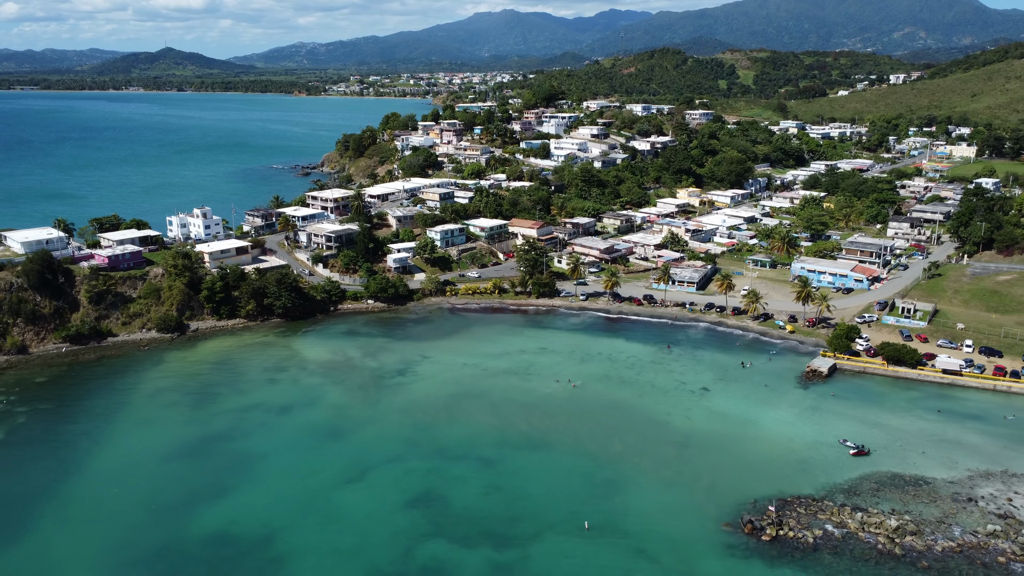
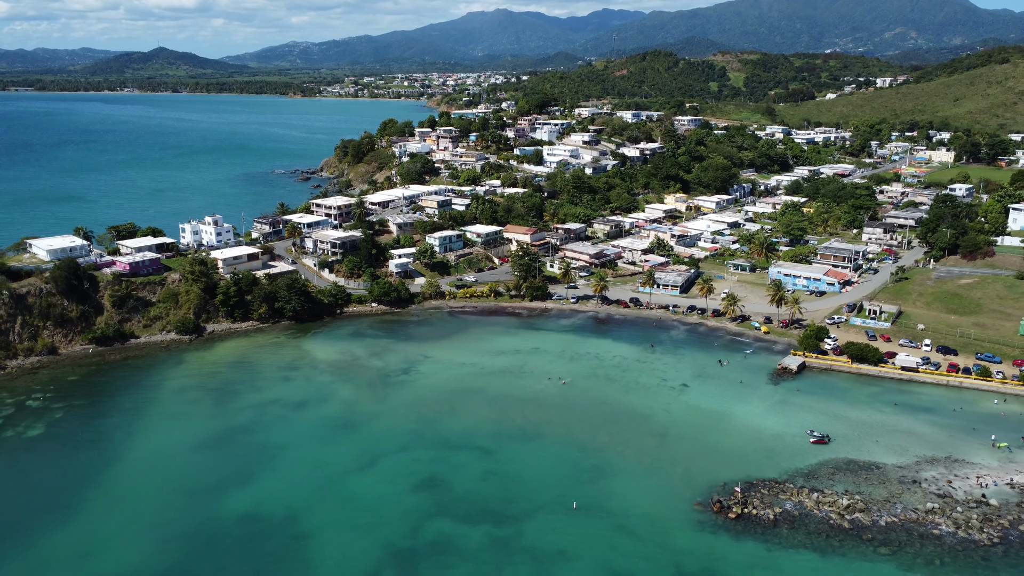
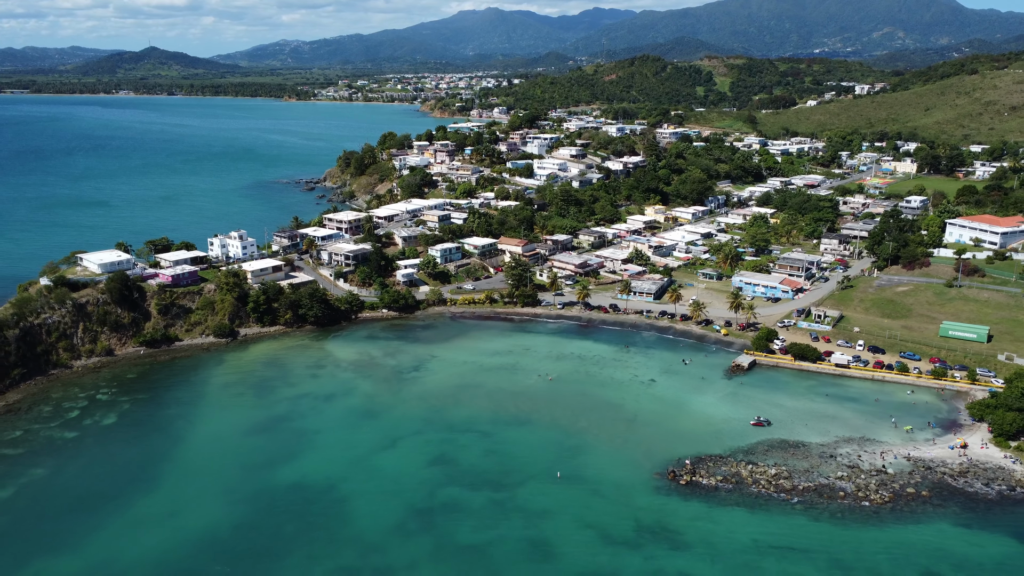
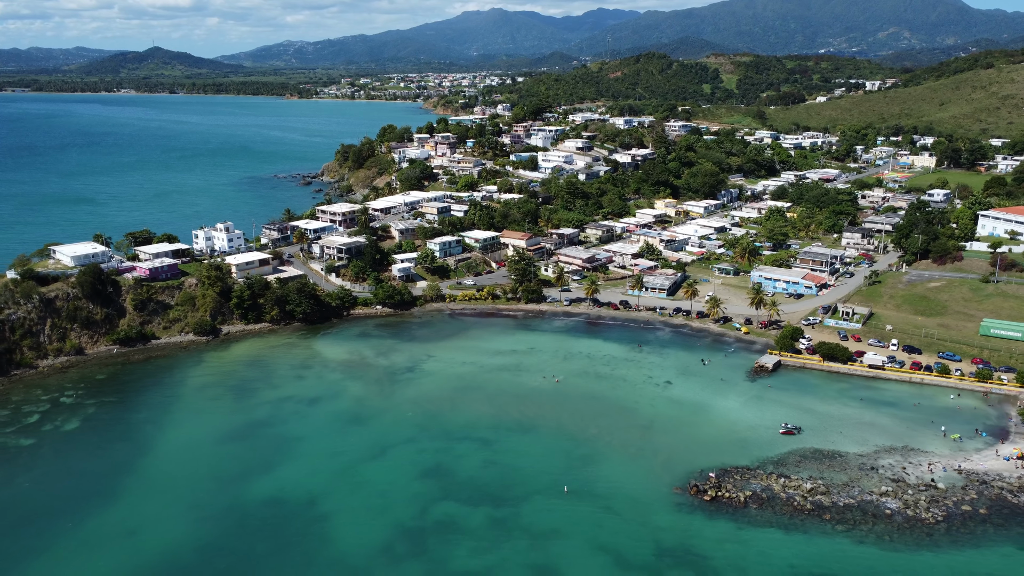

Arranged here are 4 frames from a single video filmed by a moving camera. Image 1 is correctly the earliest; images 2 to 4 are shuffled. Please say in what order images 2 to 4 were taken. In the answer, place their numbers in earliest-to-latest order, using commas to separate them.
2, 4, 3
